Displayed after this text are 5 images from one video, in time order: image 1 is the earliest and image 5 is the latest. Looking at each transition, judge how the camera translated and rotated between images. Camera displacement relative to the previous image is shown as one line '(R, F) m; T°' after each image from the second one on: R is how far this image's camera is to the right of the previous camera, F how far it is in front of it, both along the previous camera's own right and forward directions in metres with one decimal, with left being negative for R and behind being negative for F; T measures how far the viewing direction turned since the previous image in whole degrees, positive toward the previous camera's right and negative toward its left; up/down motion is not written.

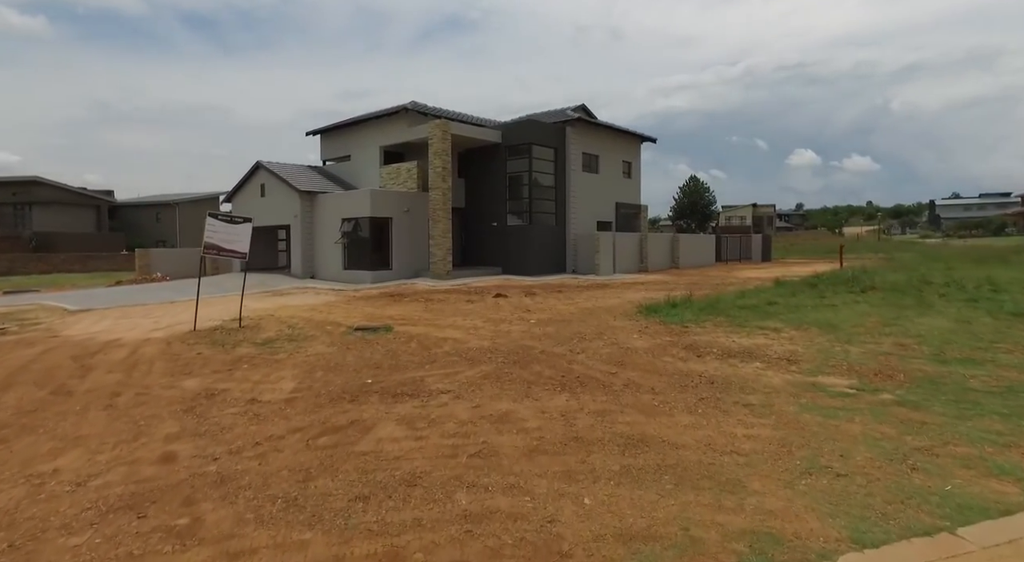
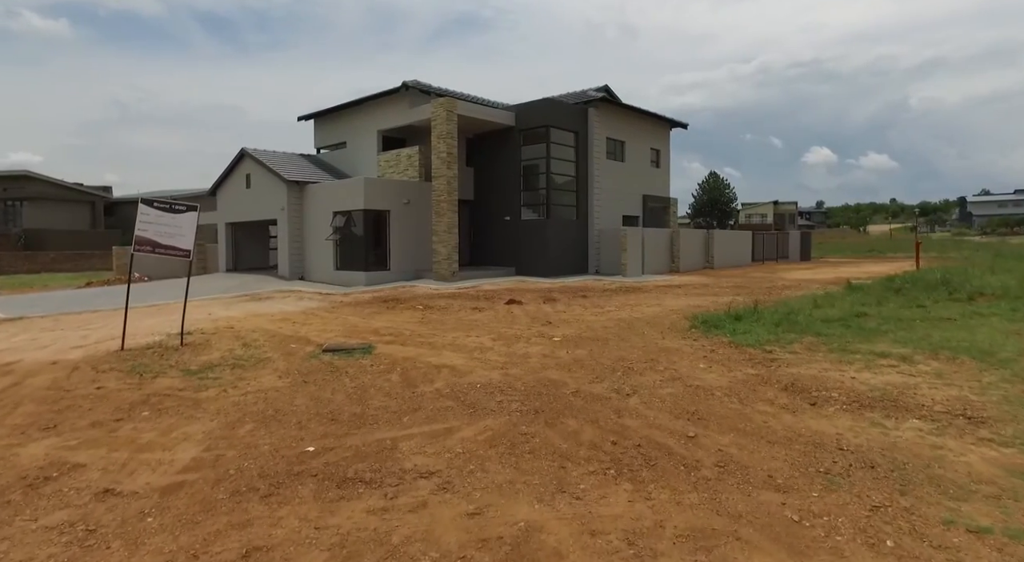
(-0.1, +3.0) m; -1°
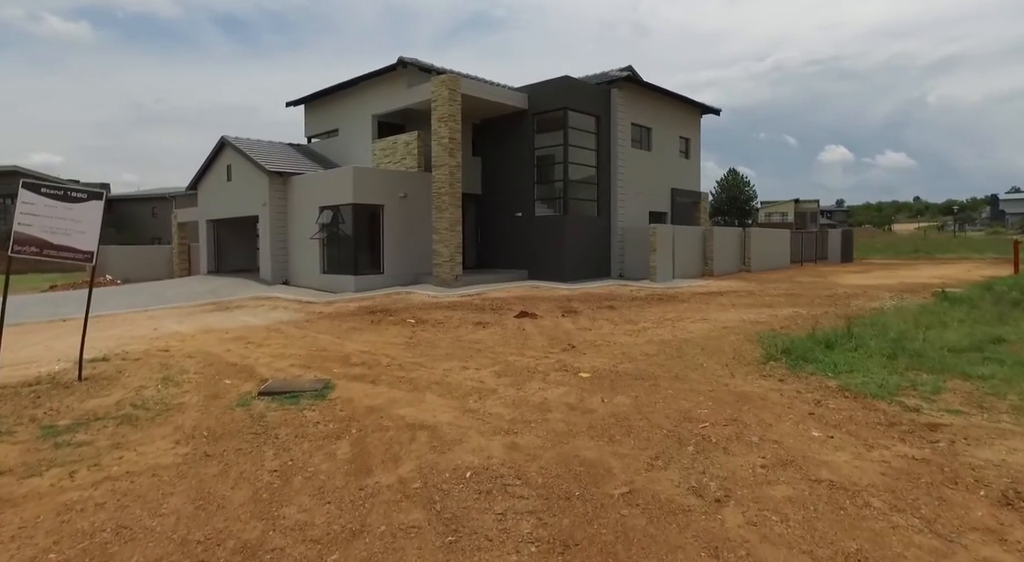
(0.0, +2.8) m; -1°
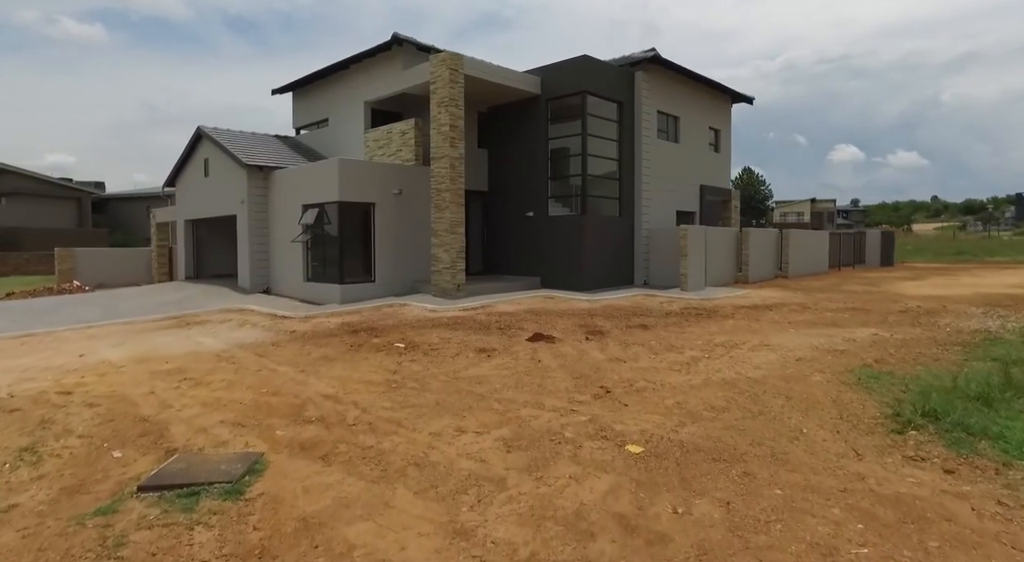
(-0.1, +2.4) m; -1°
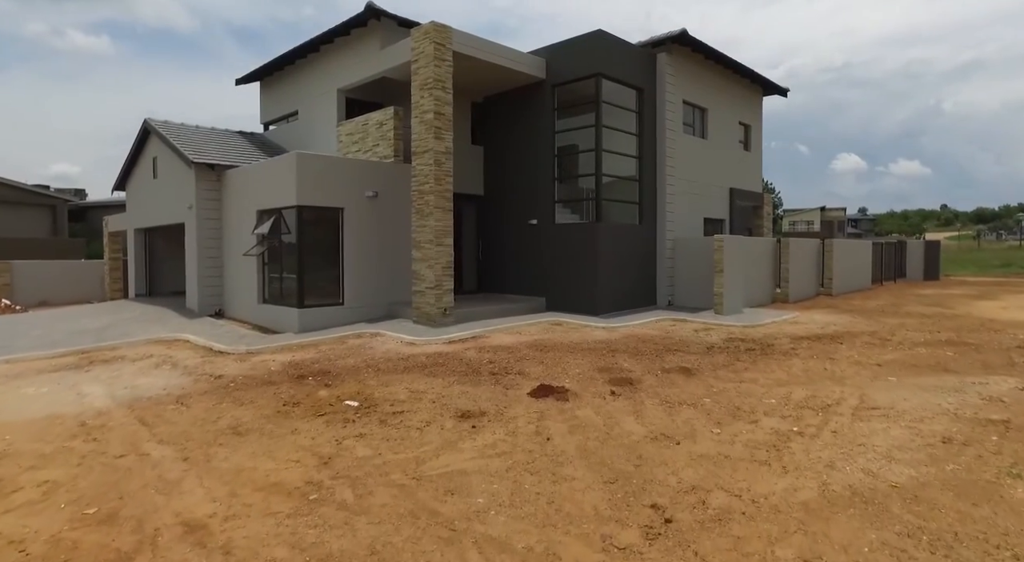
(+0.1, +3.0) m; 0°
